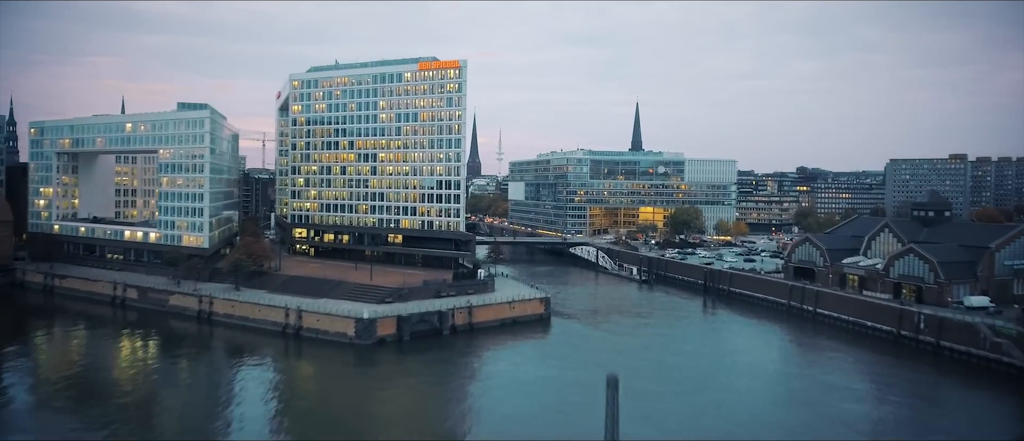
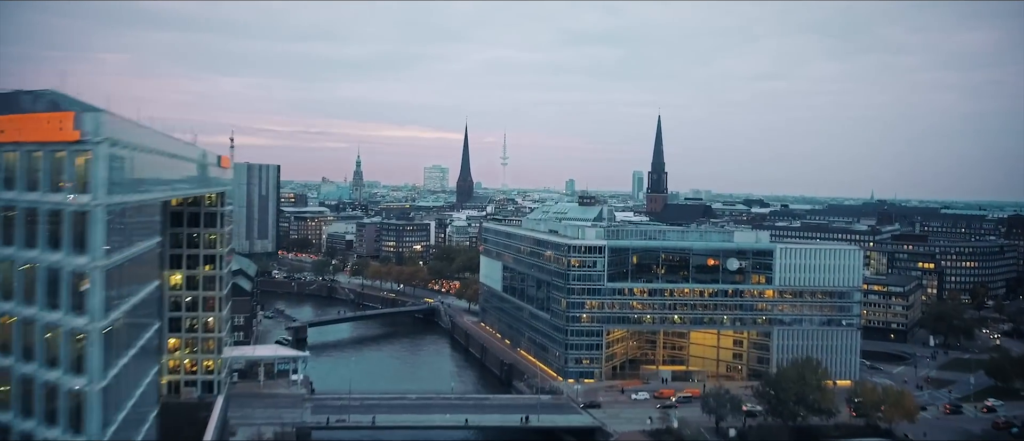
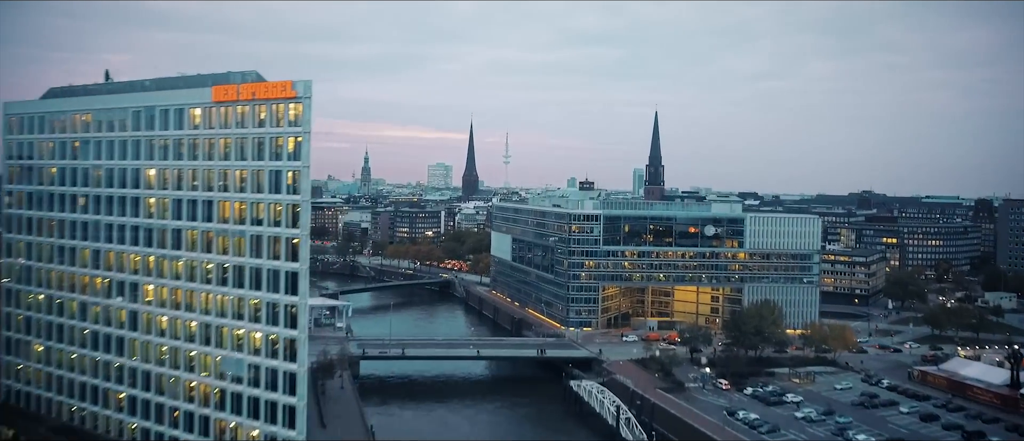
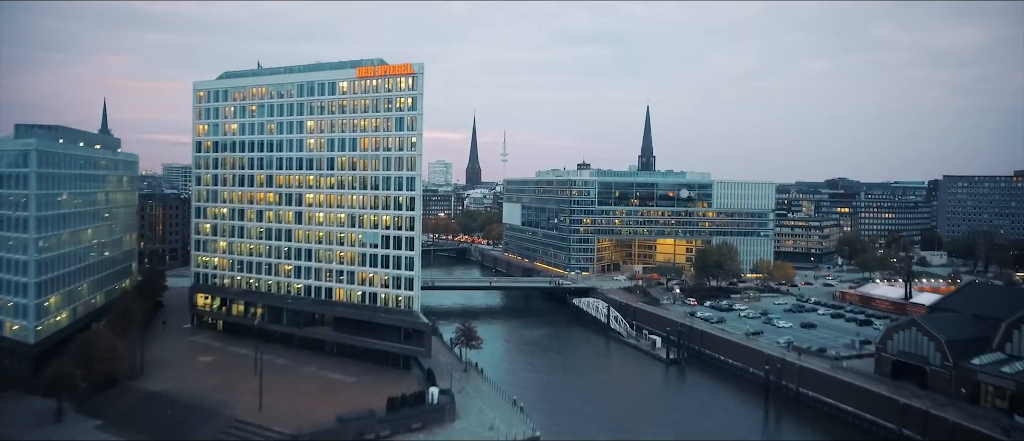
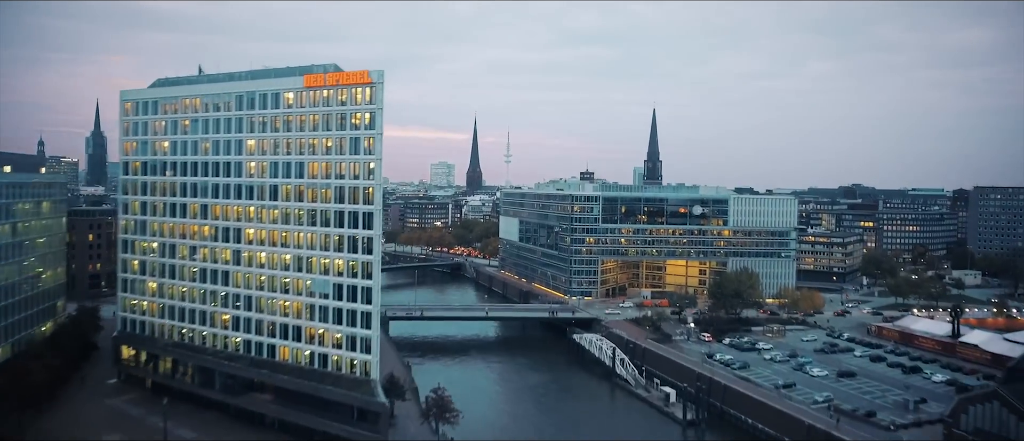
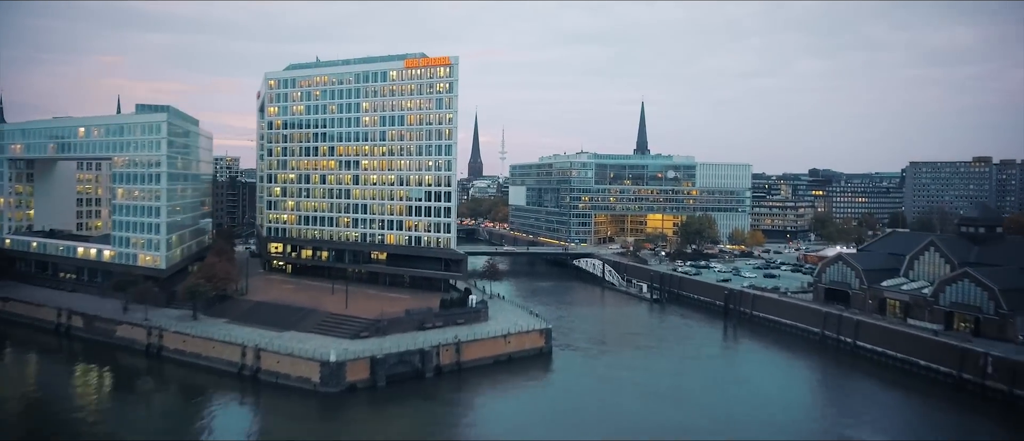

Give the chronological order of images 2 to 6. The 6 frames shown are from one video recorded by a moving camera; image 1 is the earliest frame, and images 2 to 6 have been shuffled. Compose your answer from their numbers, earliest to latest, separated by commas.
6, 4, 5, 3, 2
